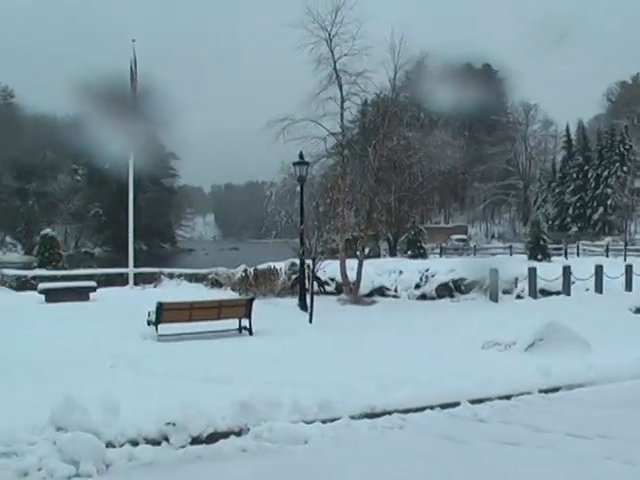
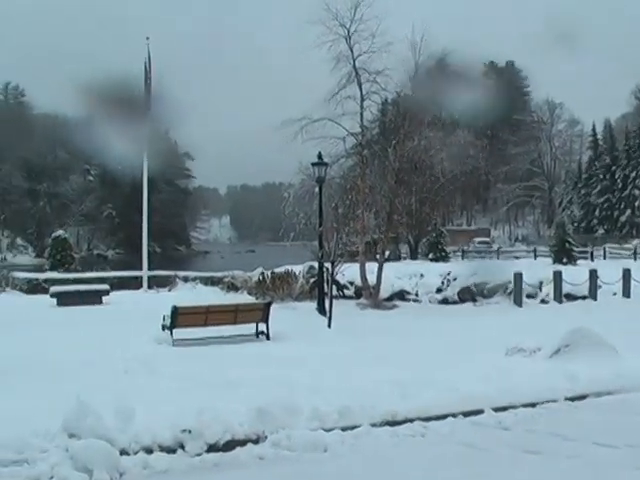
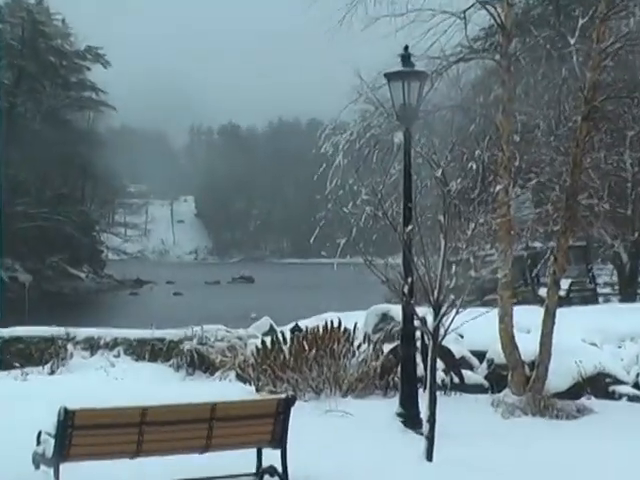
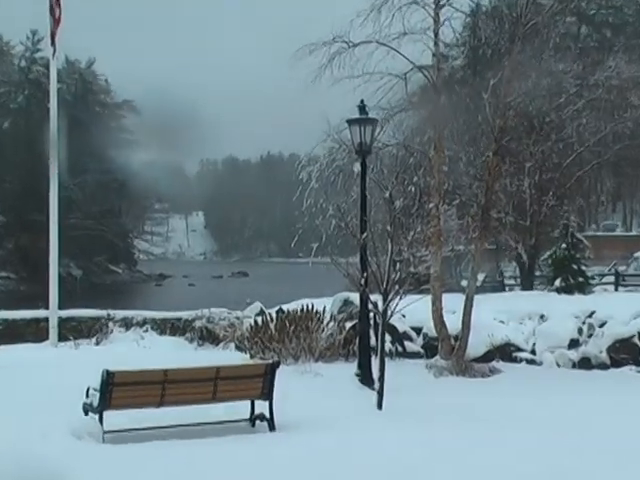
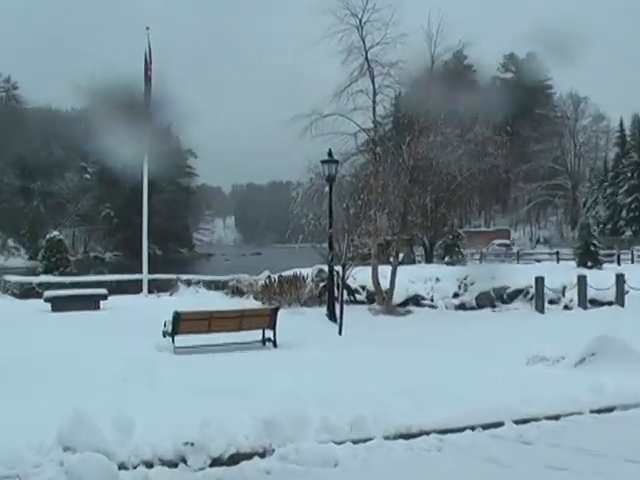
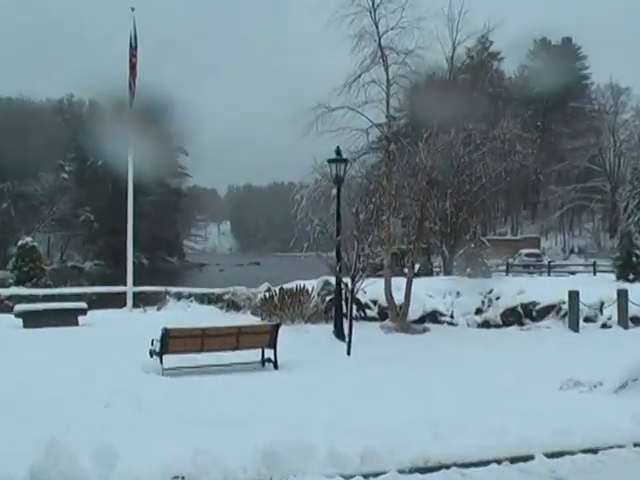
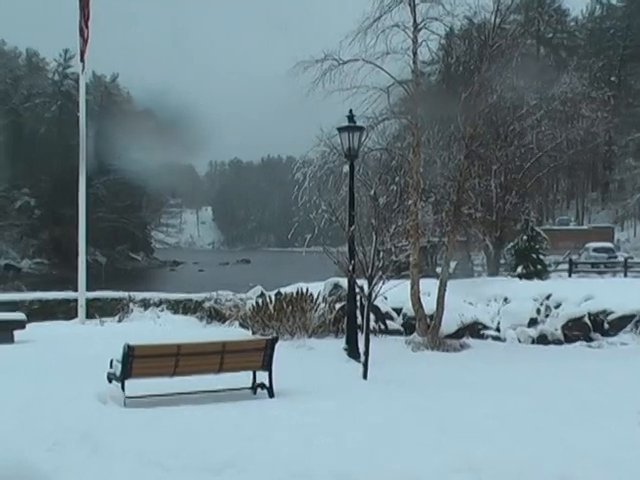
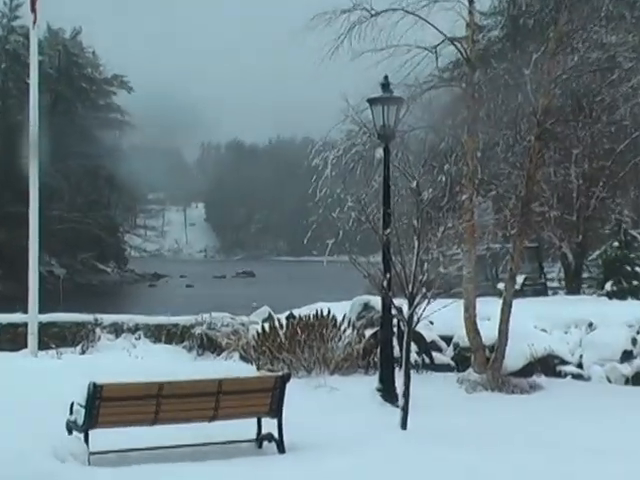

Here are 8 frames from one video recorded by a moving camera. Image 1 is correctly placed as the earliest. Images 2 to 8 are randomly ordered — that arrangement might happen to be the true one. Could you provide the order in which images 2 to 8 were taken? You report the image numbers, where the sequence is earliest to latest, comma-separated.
2, 5, 6, 7, 4, 8, 3
